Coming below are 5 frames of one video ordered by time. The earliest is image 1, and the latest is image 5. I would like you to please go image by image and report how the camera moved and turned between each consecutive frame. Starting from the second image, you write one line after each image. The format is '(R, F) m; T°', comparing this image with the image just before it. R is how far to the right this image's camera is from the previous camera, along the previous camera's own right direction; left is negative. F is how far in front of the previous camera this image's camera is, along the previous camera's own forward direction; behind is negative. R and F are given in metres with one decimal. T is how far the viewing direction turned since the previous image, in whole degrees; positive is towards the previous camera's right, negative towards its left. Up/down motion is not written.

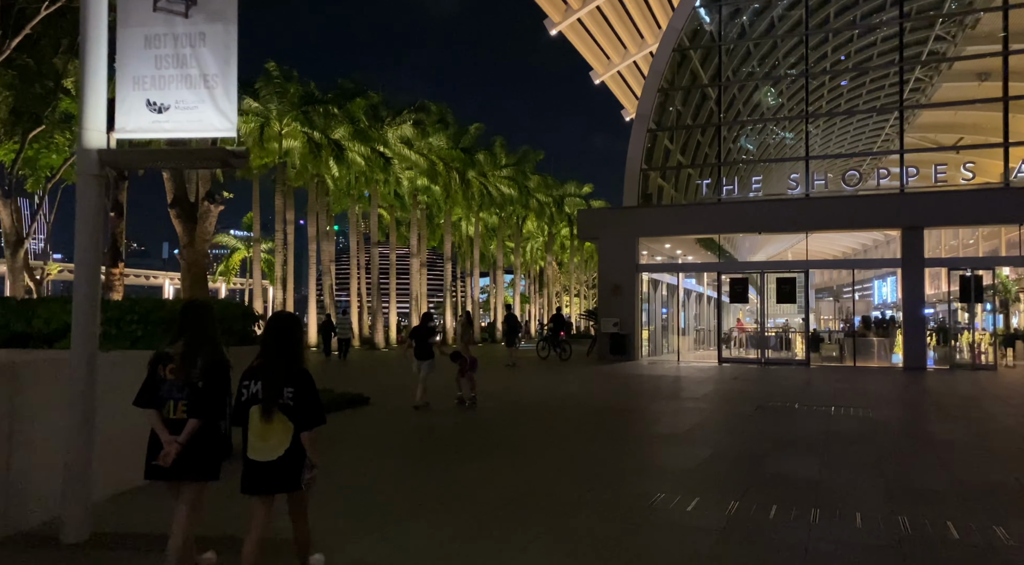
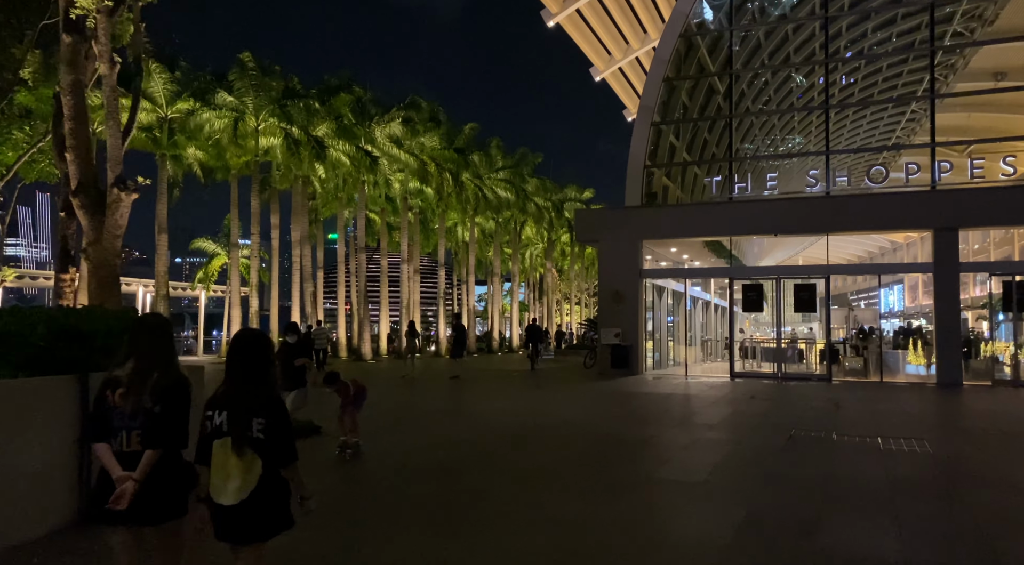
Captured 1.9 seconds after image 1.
(+0.3, +1.8) m; 0°
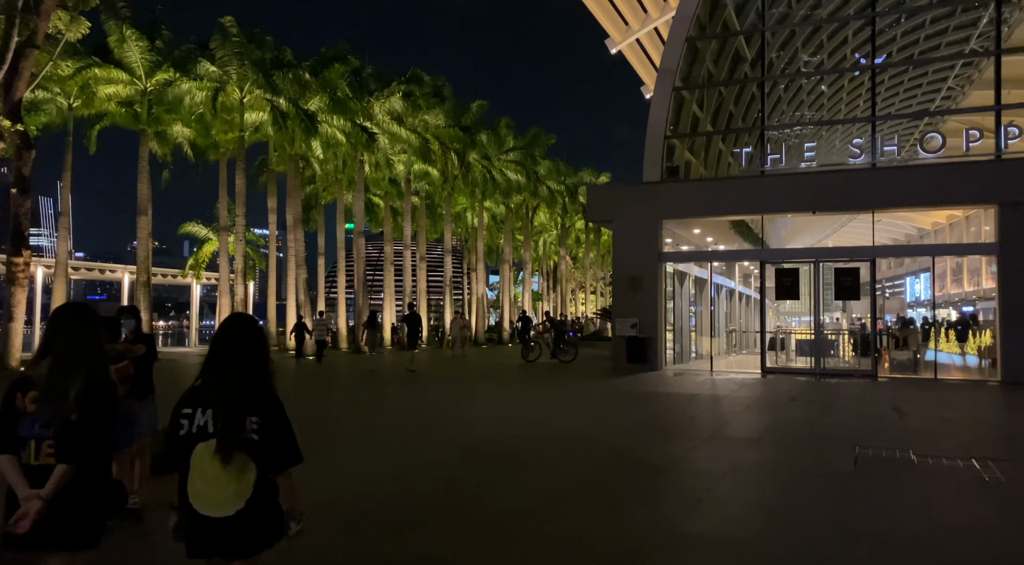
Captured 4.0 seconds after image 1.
(+0.3, +2.0) m; -1°
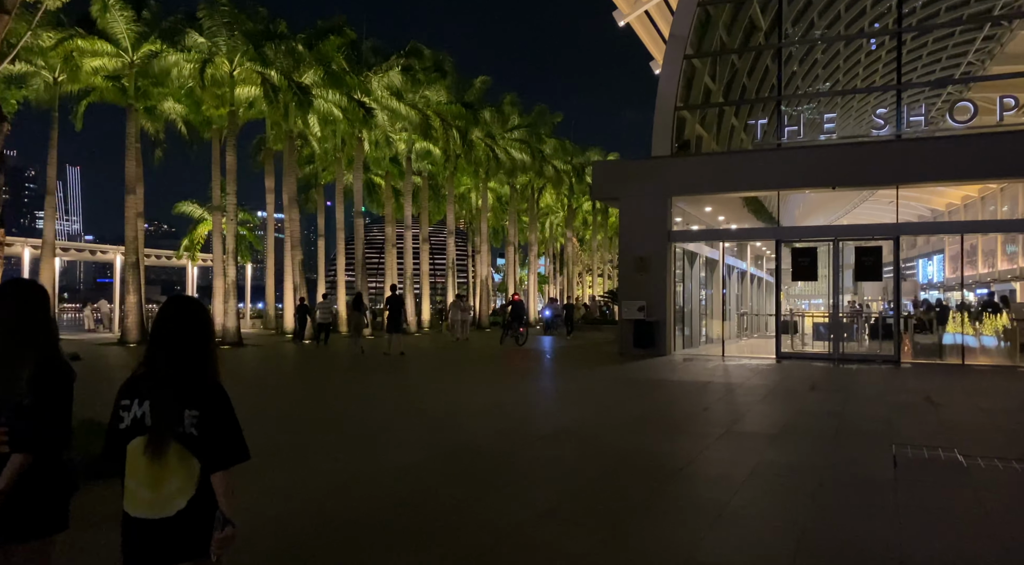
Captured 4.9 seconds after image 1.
(+0.2, +0.9) m; -1°
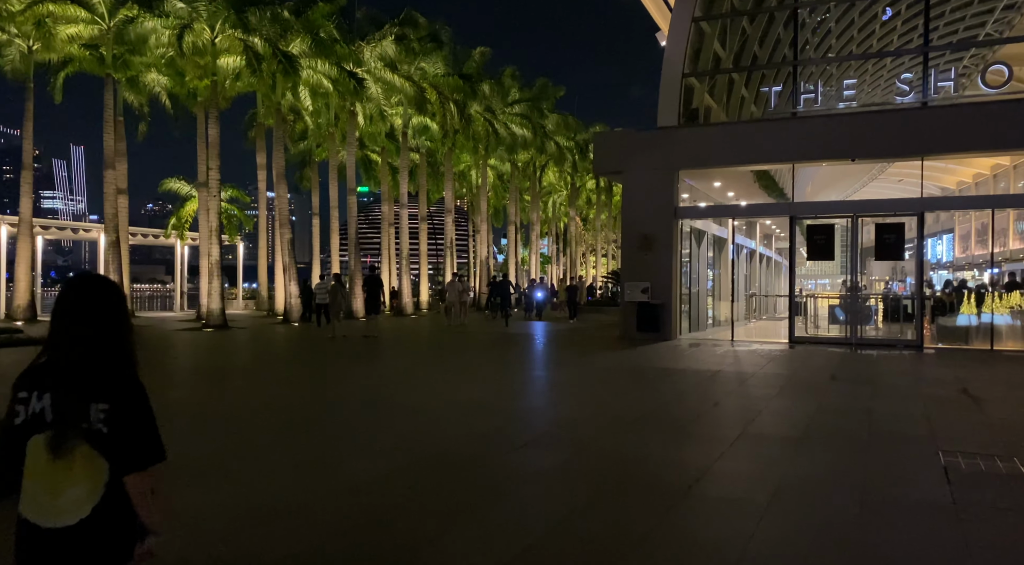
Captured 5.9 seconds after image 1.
(+0.2, +1.0) m; 0°
